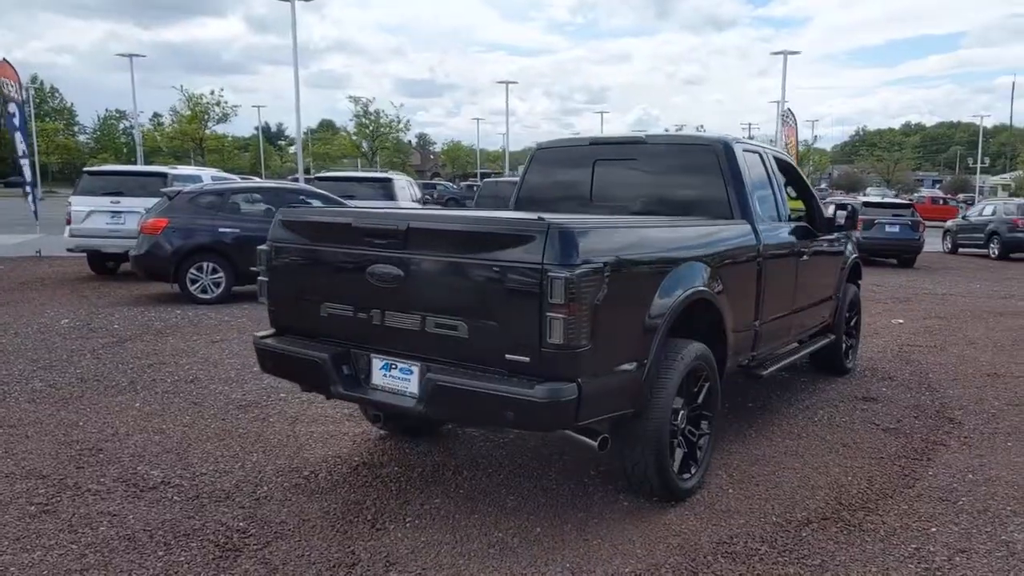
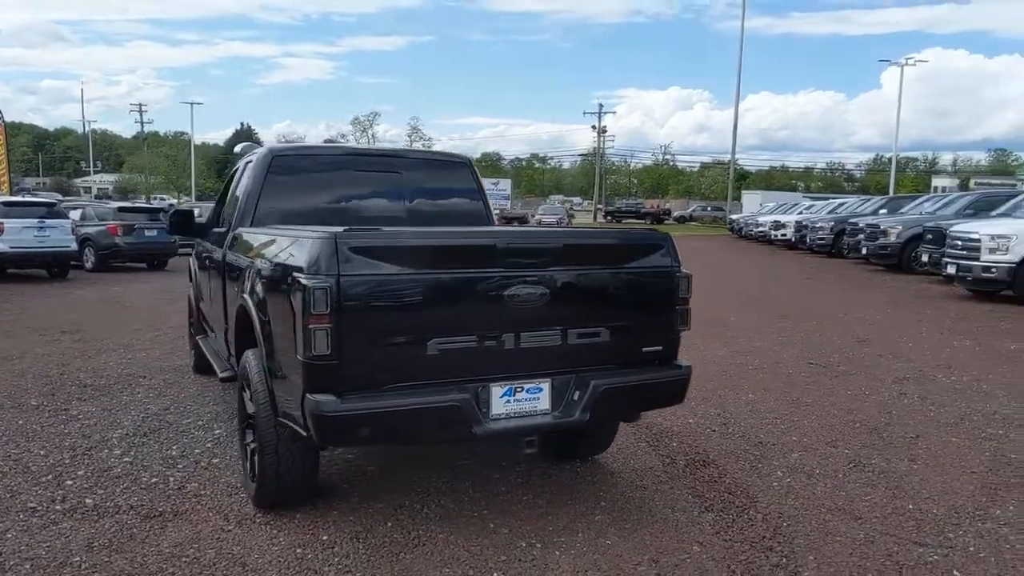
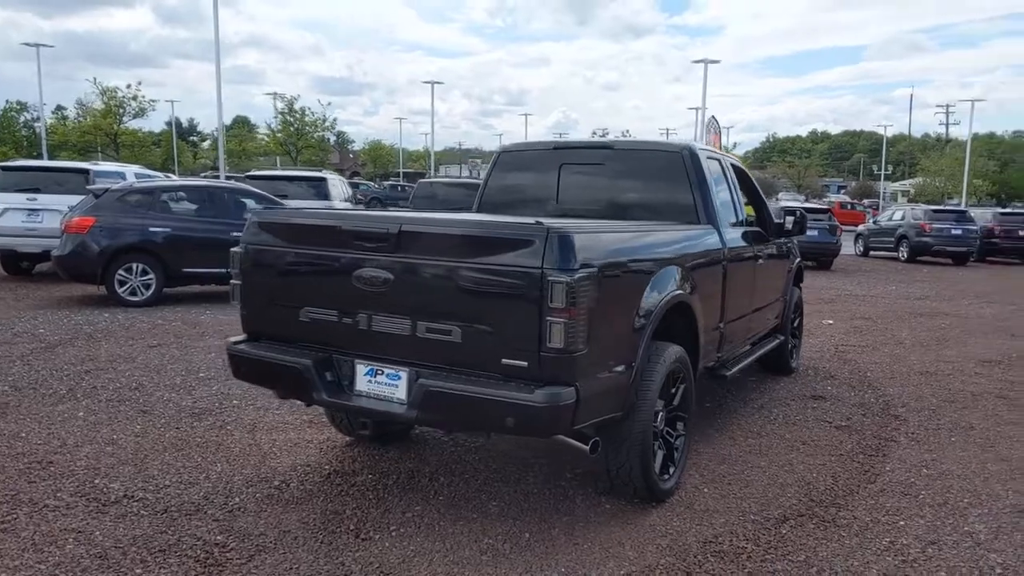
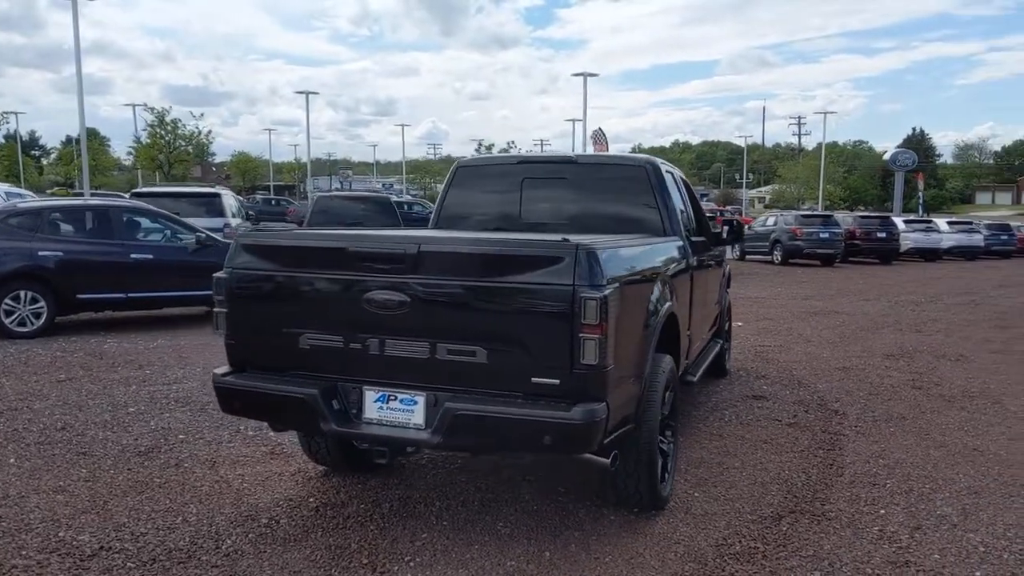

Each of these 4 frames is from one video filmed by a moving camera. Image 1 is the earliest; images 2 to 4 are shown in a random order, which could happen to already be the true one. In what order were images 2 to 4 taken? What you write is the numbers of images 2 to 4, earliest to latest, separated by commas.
3, 4, 2
